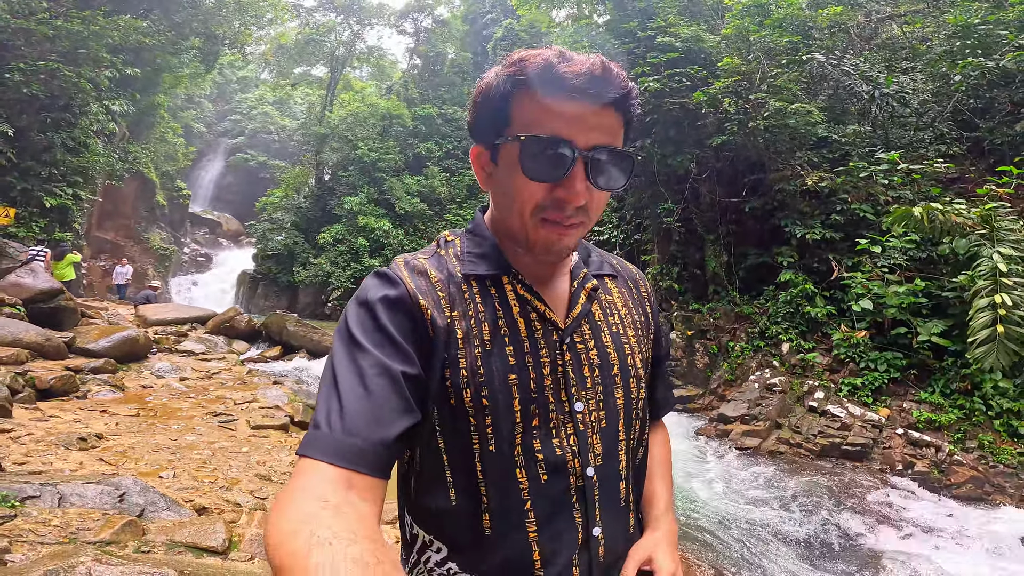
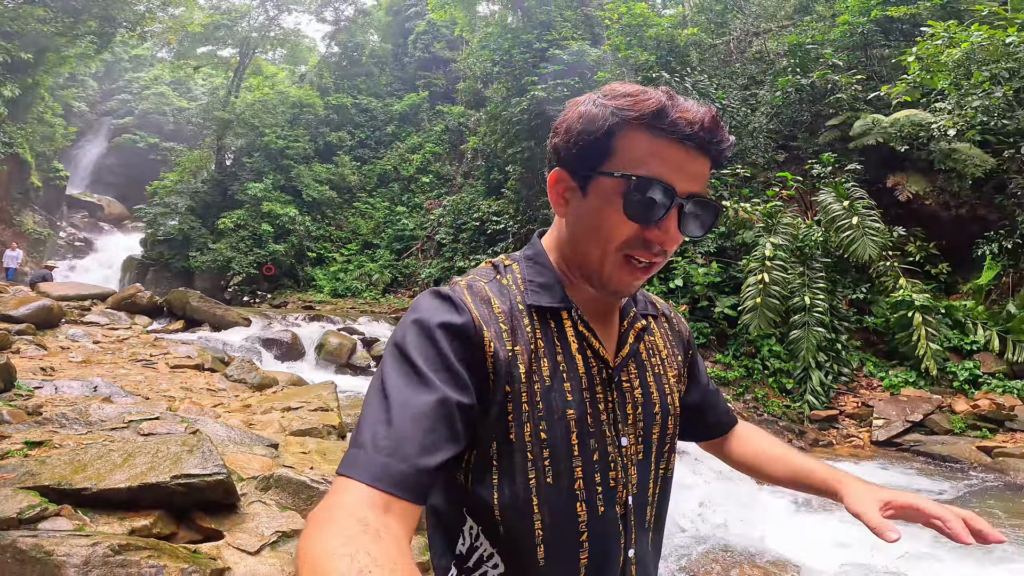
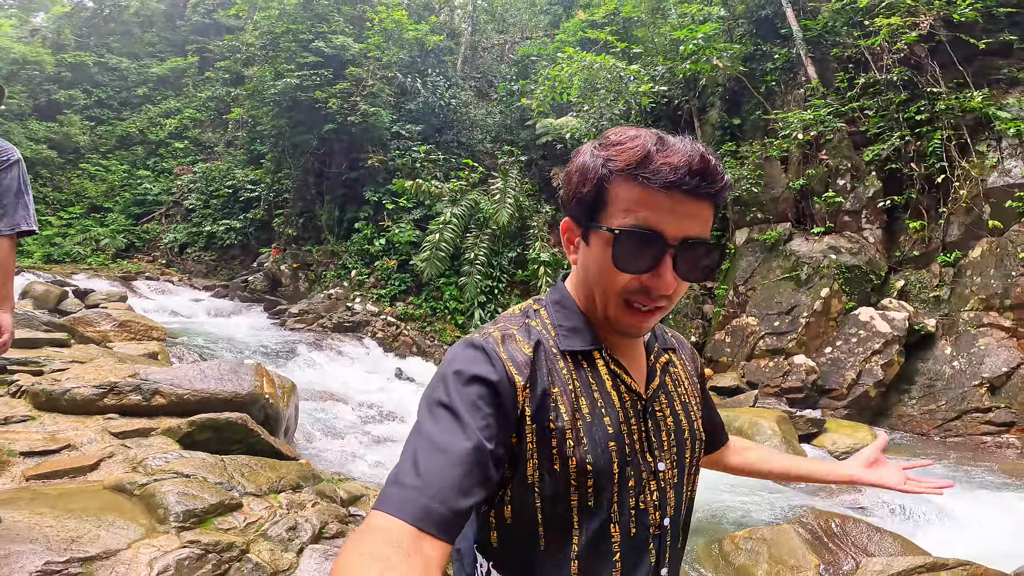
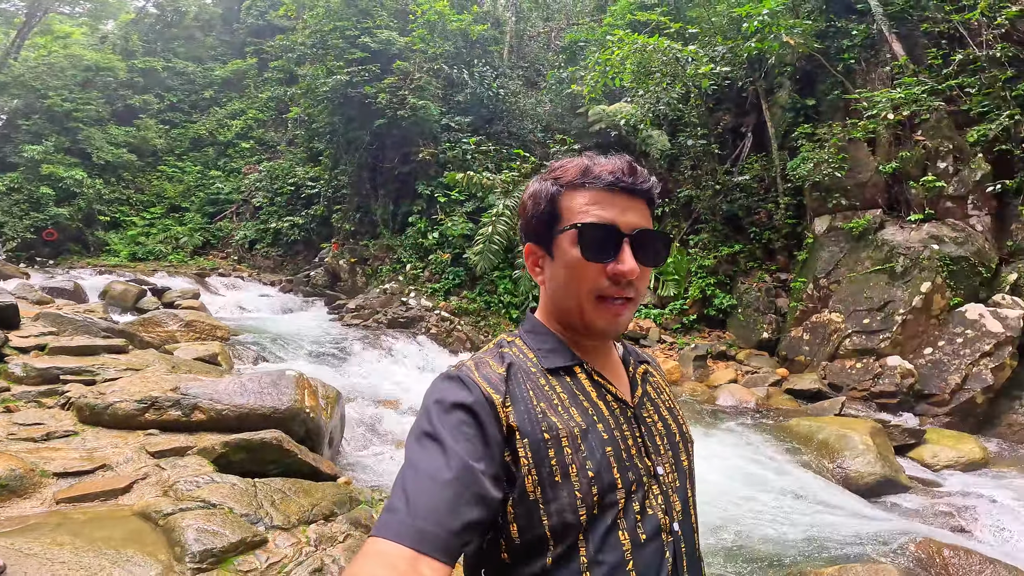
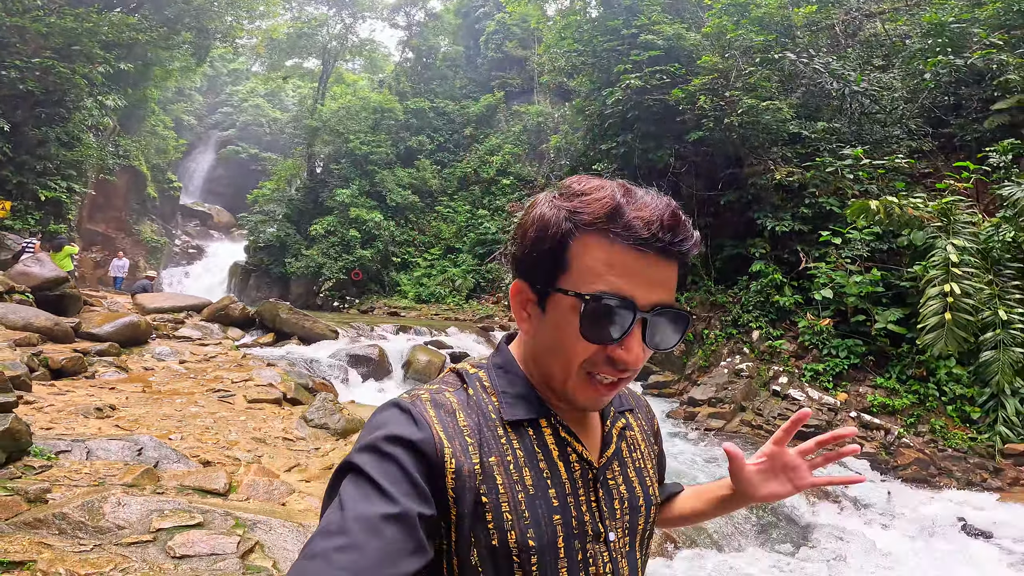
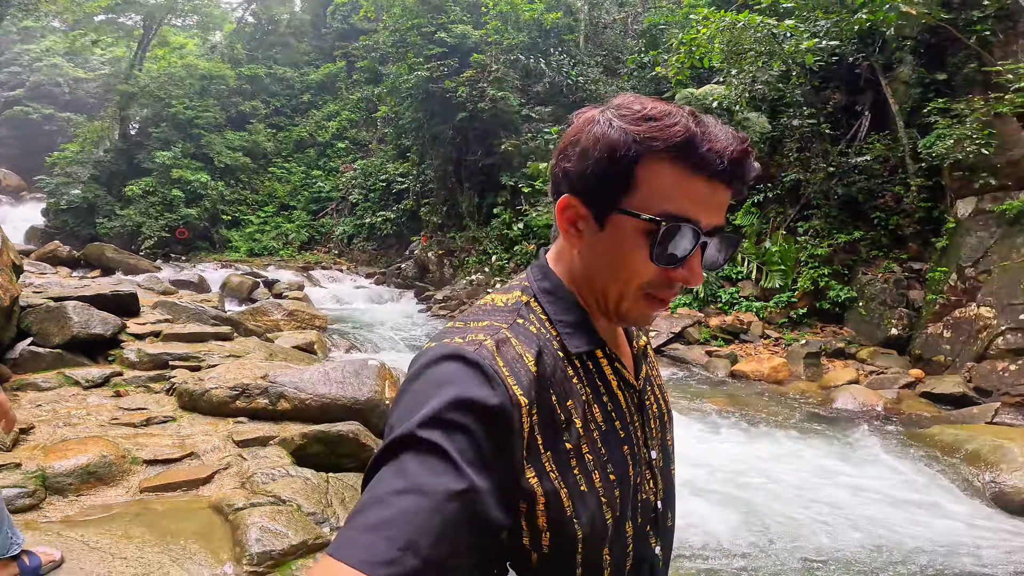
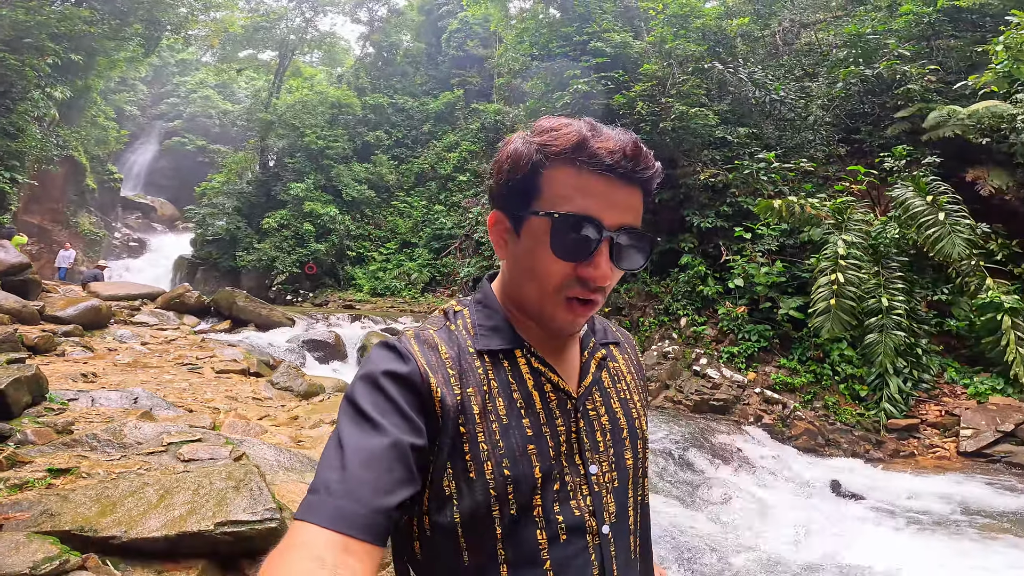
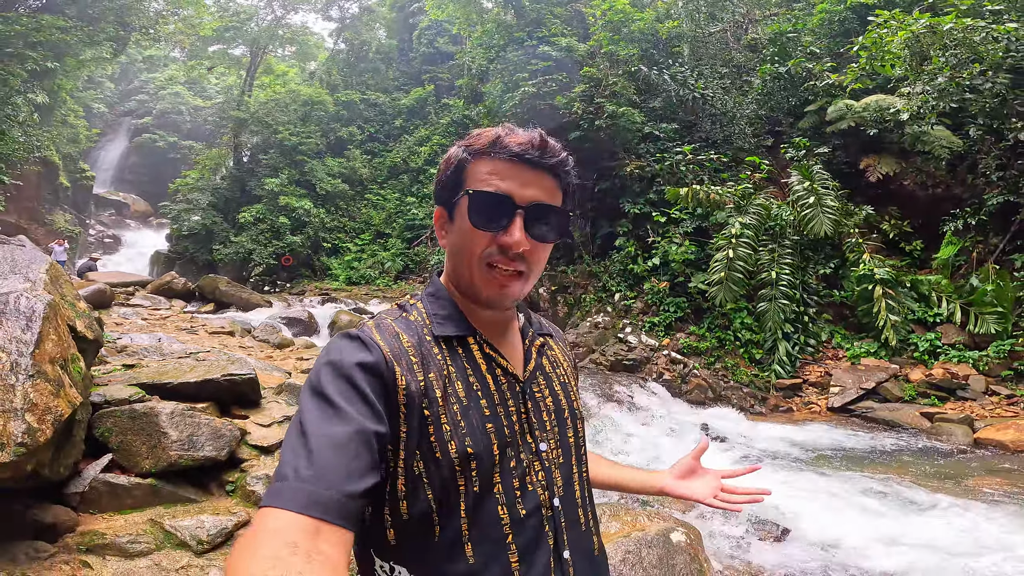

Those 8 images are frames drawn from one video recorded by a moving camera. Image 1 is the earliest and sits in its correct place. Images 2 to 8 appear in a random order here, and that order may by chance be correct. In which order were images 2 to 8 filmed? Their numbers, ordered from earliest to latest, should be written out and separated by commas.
5, 7, 2, 8, 6, 4, 3
